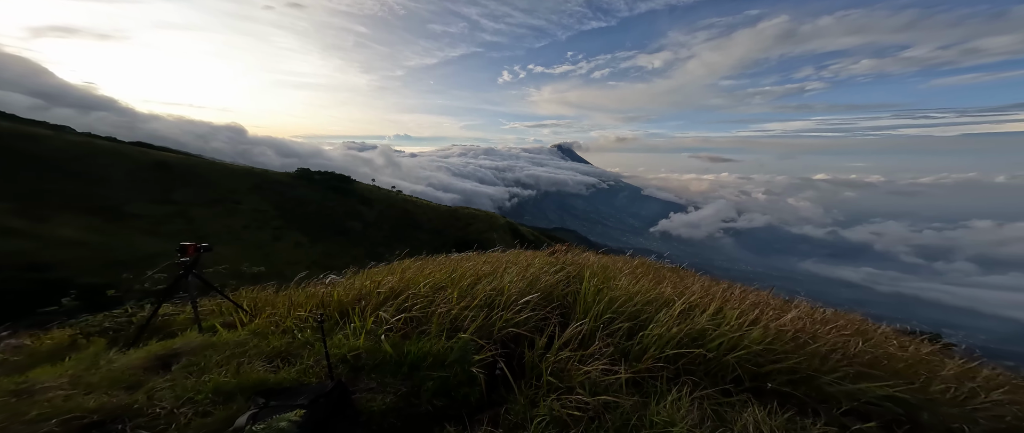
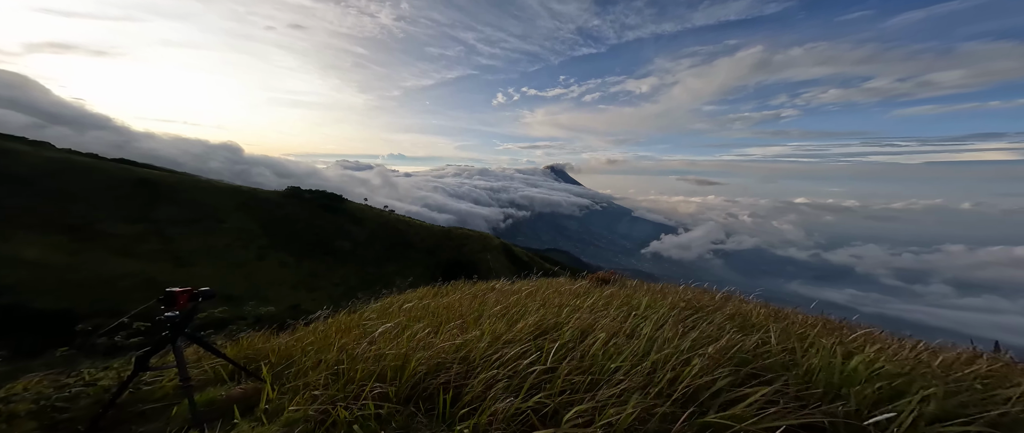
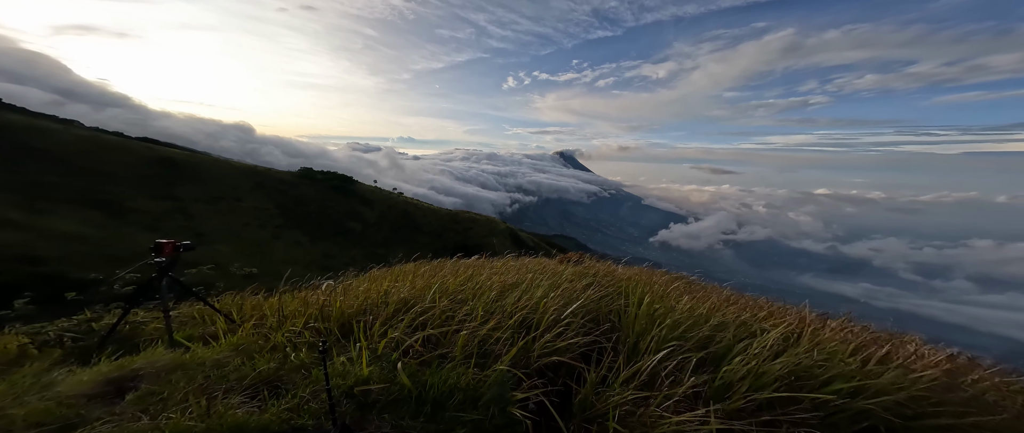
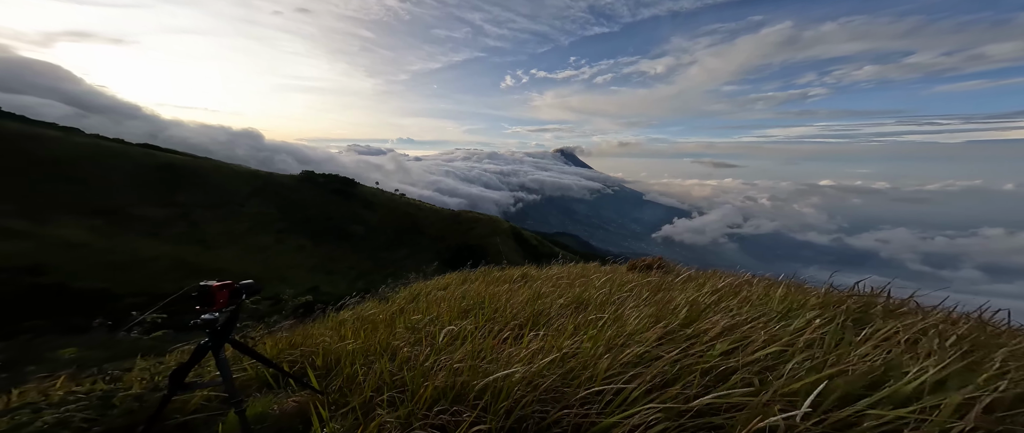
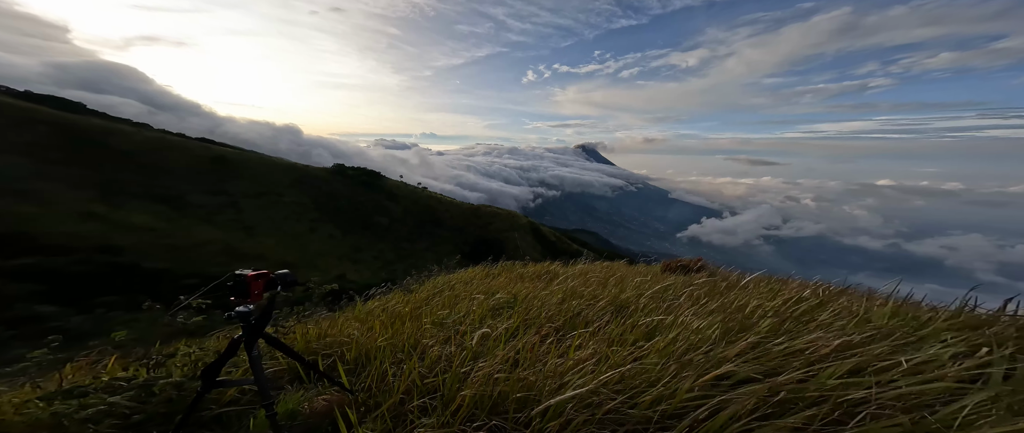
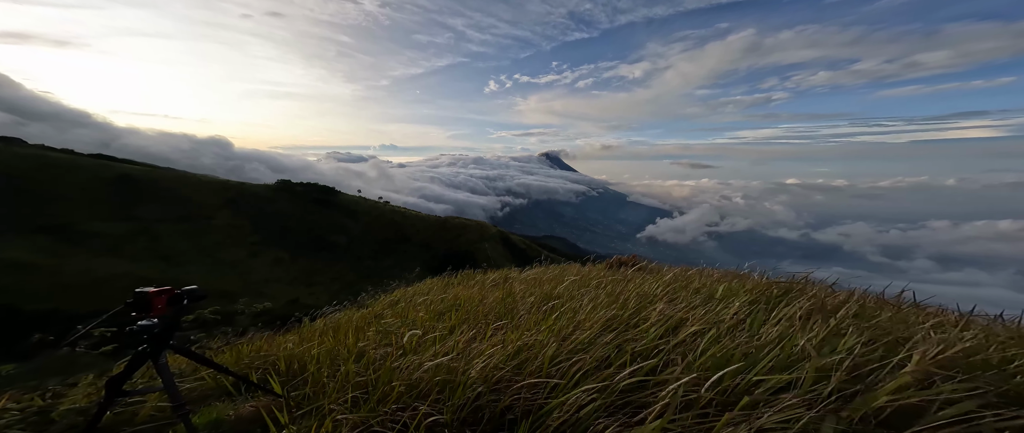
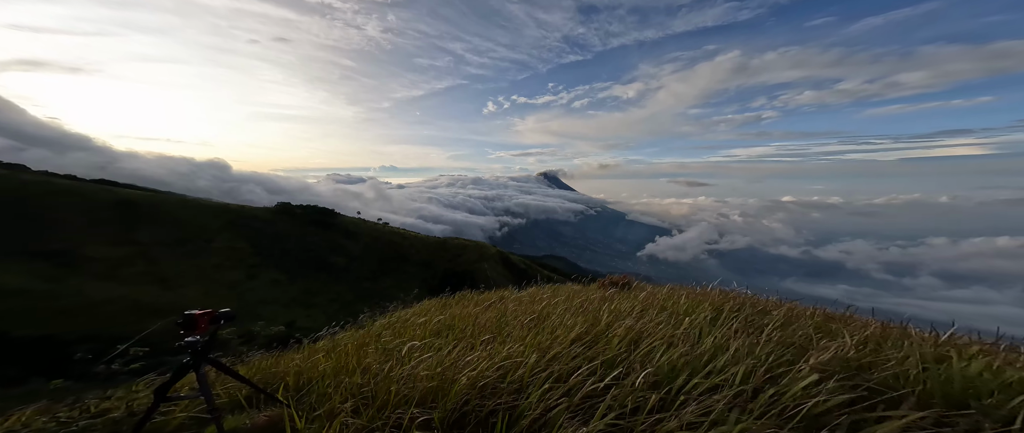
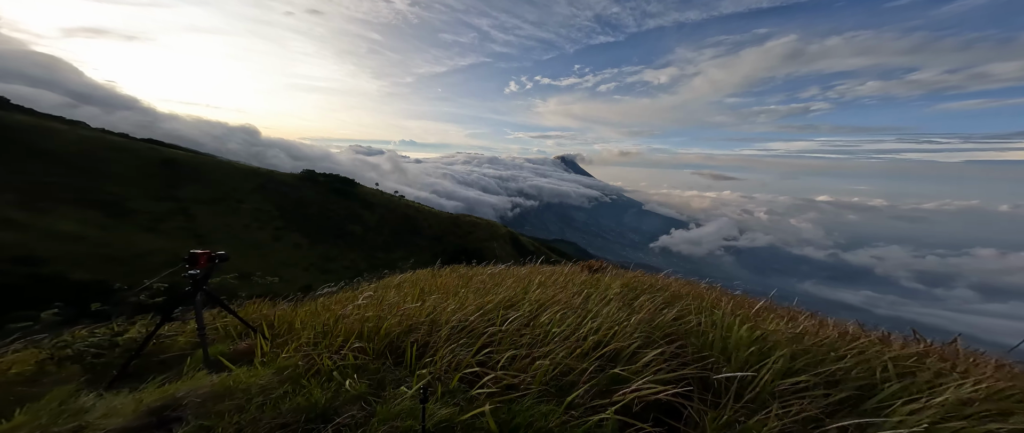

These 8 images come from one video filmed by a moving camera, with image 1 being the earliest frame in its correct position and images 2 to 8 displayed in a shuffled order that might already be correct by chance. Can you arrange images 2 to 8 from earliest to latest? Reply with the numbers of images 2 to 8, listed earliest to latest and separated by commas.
3, 8, 2, 7, 6, 4, 5
